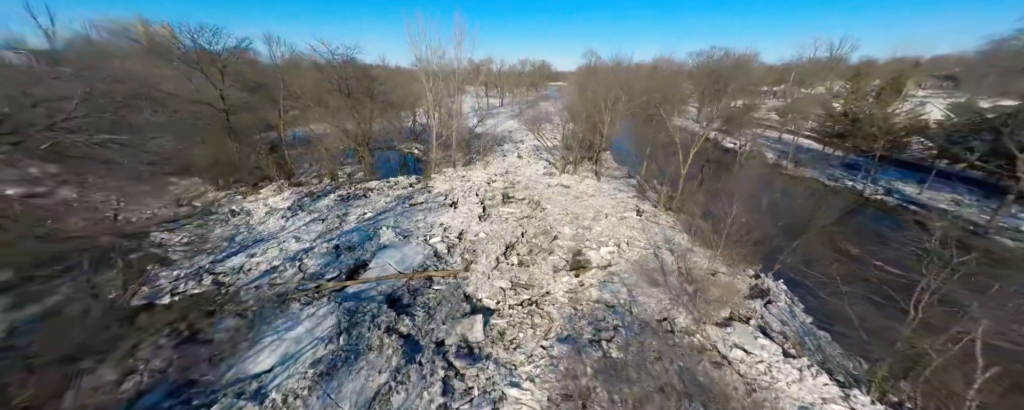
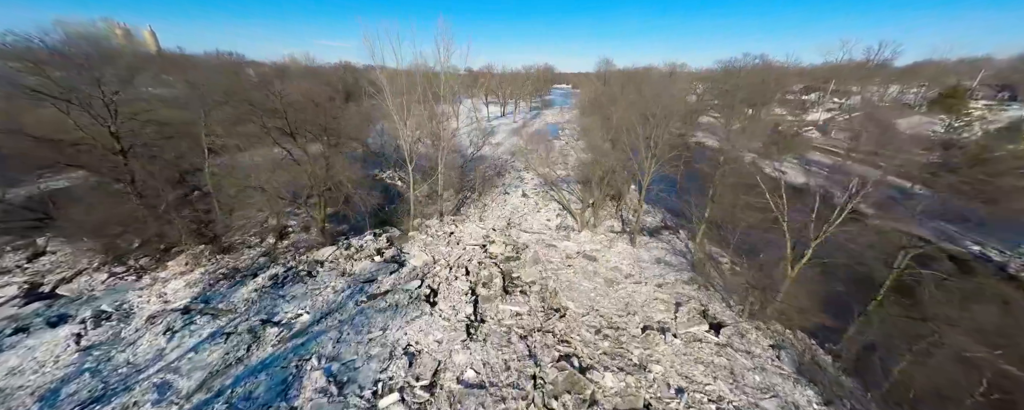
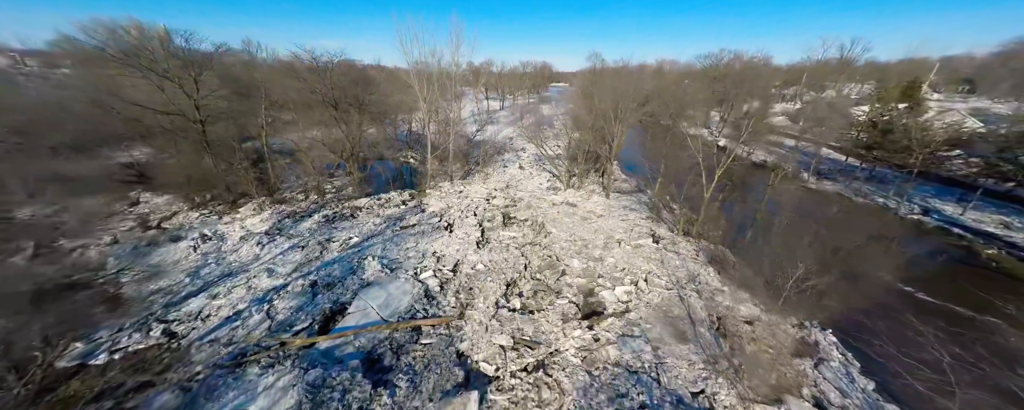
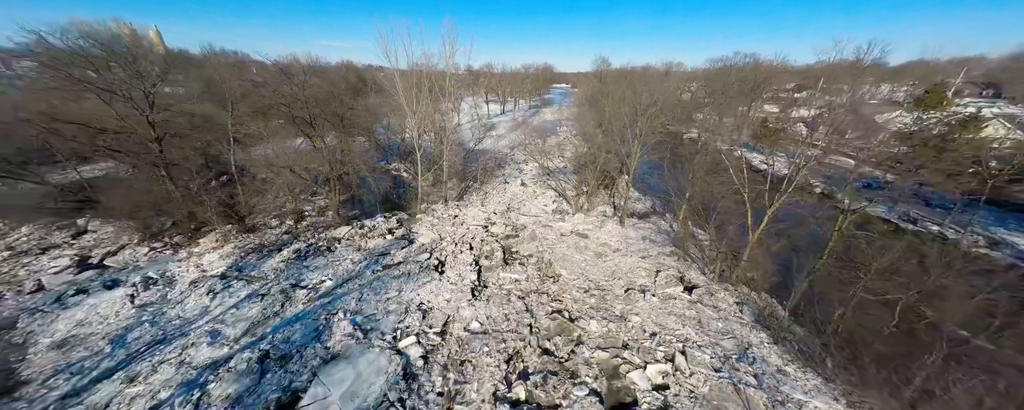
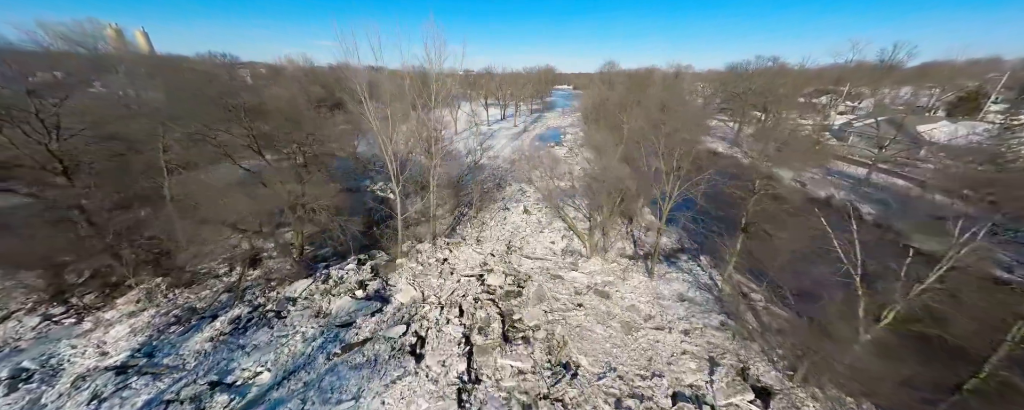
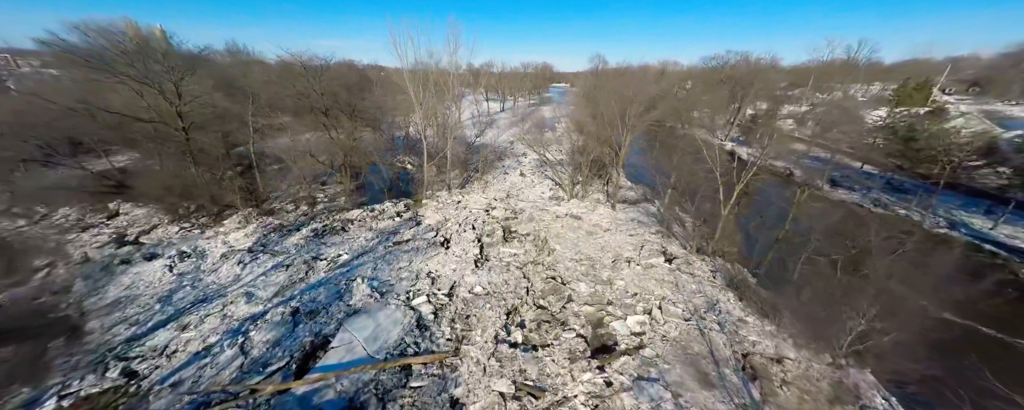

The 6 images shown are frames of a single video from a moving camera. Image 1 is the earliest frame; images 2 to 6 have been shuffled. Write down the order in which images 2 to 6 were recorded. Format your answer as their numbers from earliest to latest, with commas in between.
3, 6, 4, 2, 5
